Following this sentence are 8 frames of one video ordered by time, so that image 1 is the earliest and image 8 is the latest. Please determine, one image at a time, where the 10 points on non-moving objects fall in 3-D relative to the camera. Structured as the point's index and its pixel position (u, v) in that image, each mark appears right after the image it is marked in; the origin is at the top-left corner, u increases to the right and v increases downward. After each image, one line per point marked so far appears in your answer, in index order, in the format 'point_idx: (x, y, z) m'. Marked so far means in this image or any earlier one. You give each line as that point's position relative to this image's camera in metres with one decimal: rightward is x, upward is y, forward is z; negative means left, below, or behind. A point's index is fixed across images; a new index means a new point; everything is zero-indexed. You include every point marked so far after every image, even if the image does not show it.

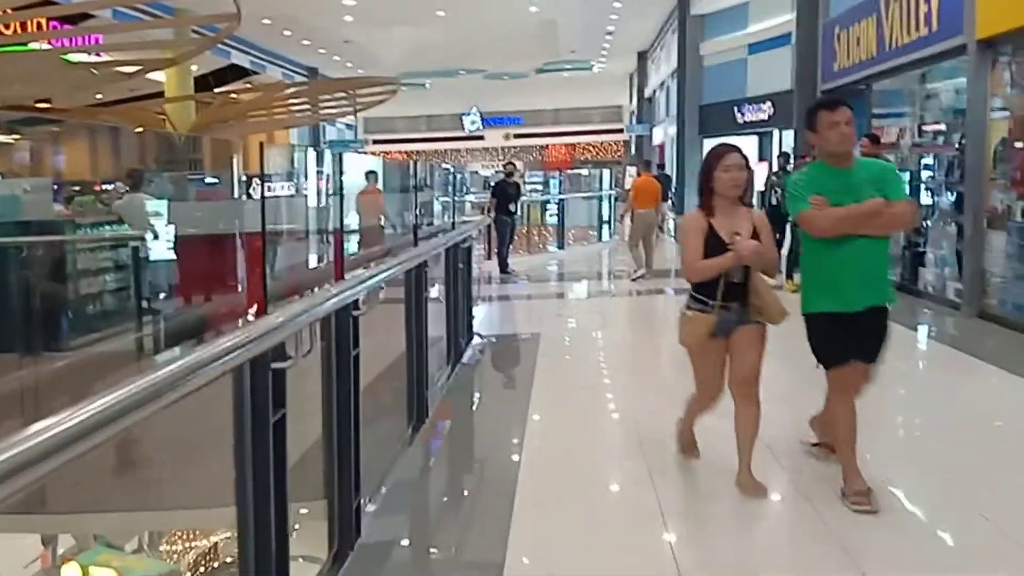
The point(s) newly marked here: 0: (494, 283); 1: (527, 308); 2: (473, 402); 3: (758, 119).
0: (-0.2, 0.0, +9.9) m
1: (+0.1, -0.2, +8.3) m
2: (-0.2, -0.6, +5.8) m
3: (+4.3, +3.0, +17.4) m
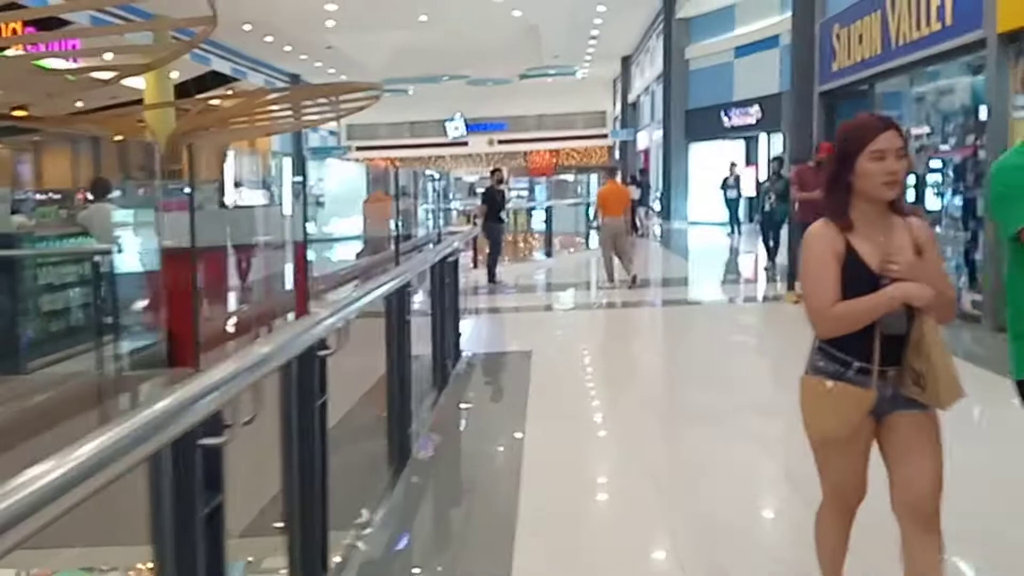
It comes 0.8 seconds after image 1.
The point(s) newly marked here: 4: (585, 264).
0: (-0.3, -0.1, +9.6) m
1: (0.0, -0.3, +7.9) m
2: (-0.3, -0.7, +5.4) m
3: (+4.0, +2.8, +17.2) m
4: (+1.0, +0.3, +13.0) m
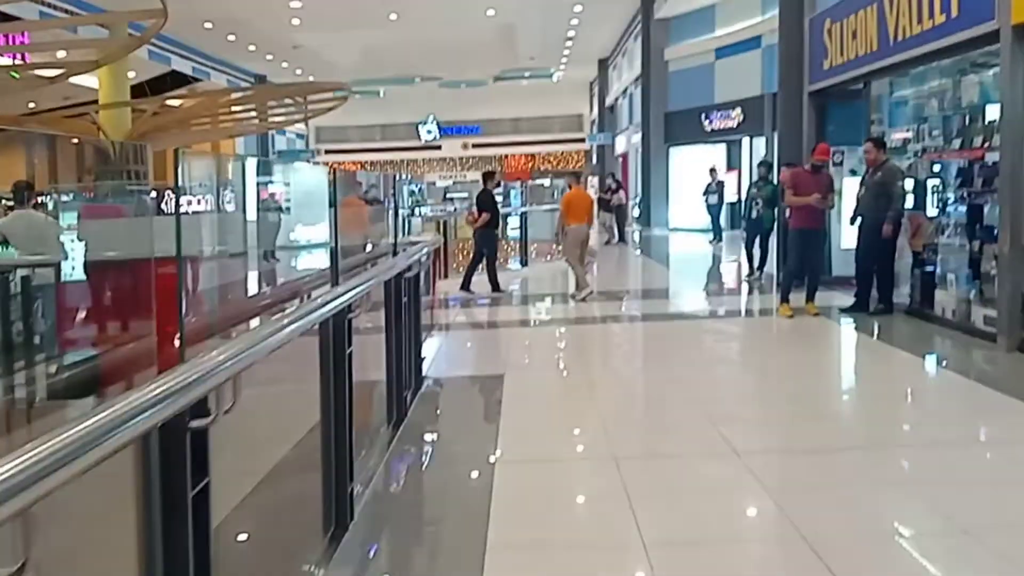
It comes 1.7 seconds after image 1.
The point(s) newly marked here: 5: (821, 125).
0: (-0.6, -0.2, +9.0) m
1: (-0.2, -0.4, +7.4) m
2: (-0.4, -0.8, +4.9) m
3: (+3.6, +2.7, +16.7) m
4: (+0.6, +0.2, +12.5) m
5: (+2.5, +1.3, +8.0) m
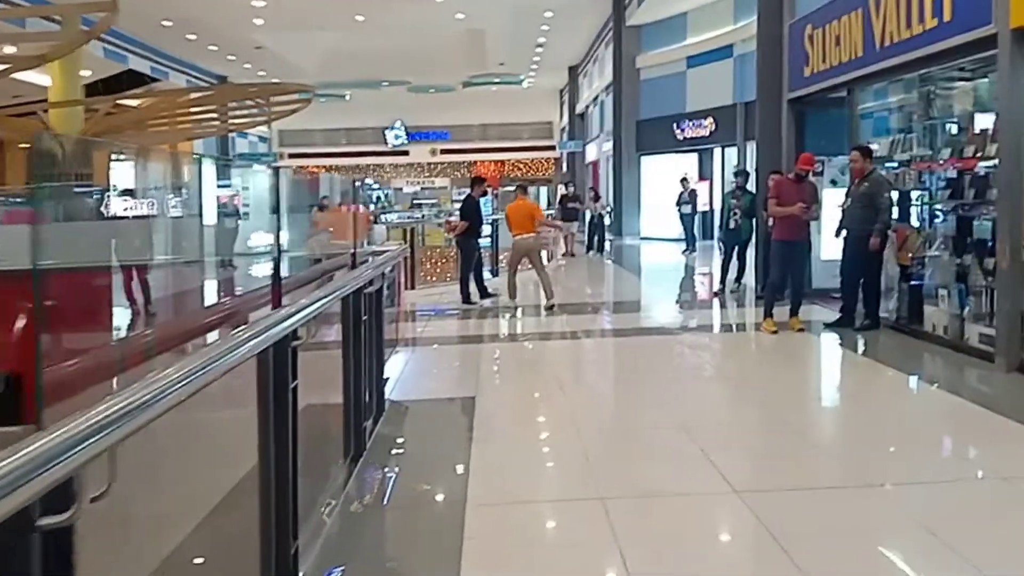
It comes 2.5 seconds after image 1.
0: (-0.9, -0.3, +8.7) m
1: (-0.4, -0.5, +7.1) m
2: (-0.6, -0.8, +4.5) m
3: (+3.1, +2.5, +16.5) m
4: (+0.2, 0.0, +12.2) m
5: (+2.2, +1.2, +7.7) m
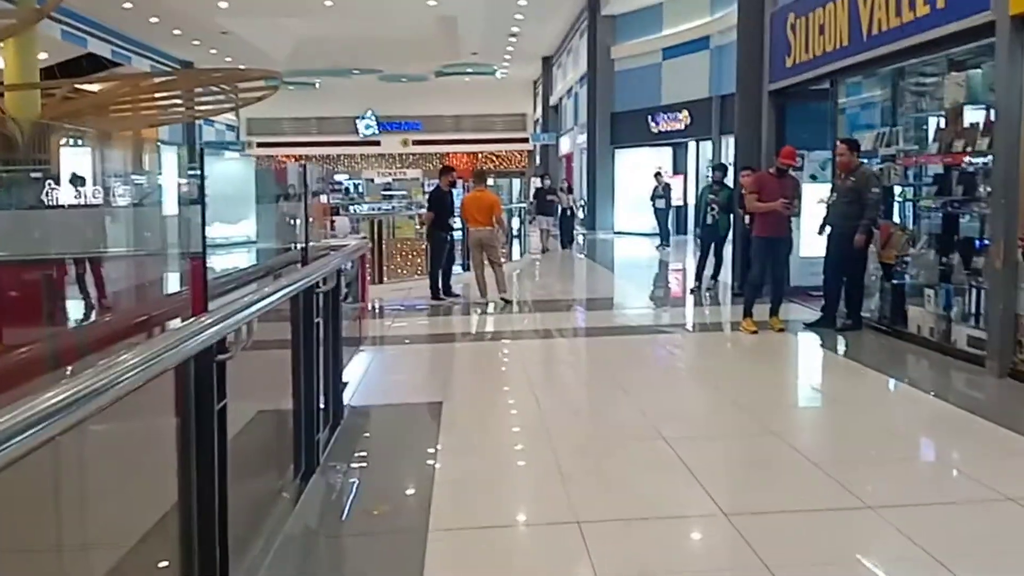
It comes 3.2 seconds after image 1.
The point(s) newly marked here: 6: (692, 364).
0: (-1.1, -0.2, +8.4) m
1: (-0.6, -0.4, +6.8) m
2: (-0.7, -0.8, +4.3) m
3: (+2.6, +2.6, +16.3) m
4: (-0.1, +0.1, +11.9) m
5: (+2.0, +1.2, +7.5) m
6: (+1.1, -0.5, +6.2) m
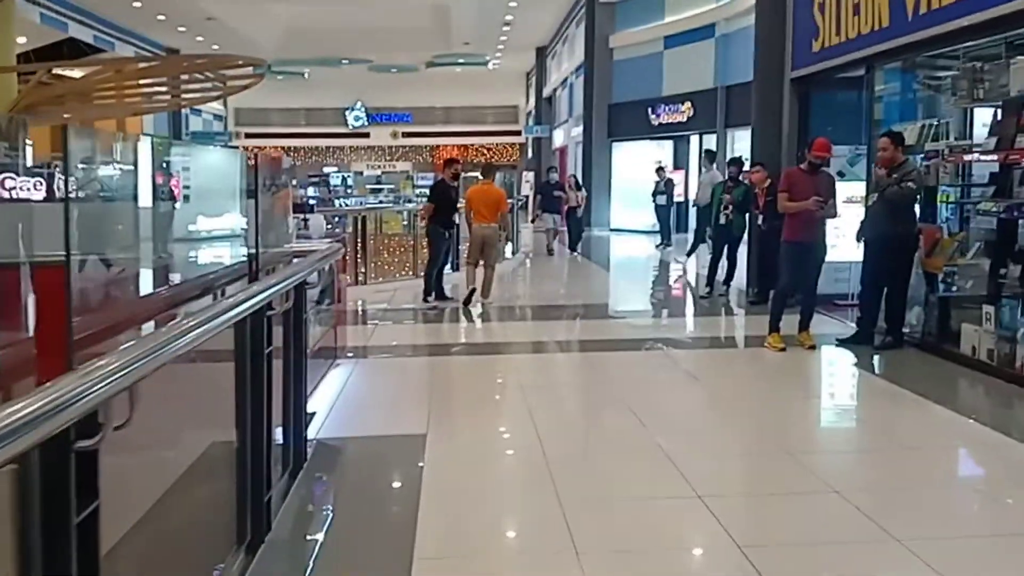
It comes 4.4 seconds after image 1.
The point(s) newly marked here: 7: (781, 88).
0: (-1.2, -0.2, +7.7) m
1: (-0.6, -0.5, +6.1) m
2: (-0.7, -0.9, +3.6) m
3: (+2.5, +2.6, +15.7) m
4: (-0.2, +0.1, +11.3) m
5: (+2.0, +1.2, +6.8) m
6: (+1.1, -0.5, +5.5) m
7: (+1.9, +1.4, +7.2) m
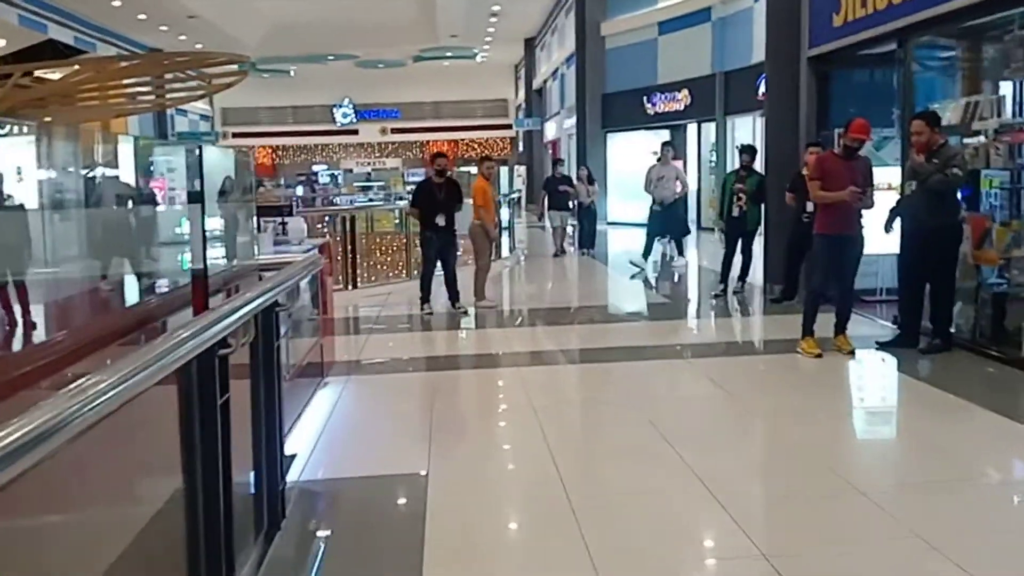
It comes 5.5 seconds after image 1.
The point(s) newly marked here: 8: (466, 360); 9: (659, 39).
0: (-1.1, -0.3, +7.2) m
1: (-0.6, -0.5, +5.6) m
2: (-0.7, -0.9, +3.1) m
3: (+2.4, +2.7, +15.2) m
4: (-0.2, +0.1, +10.8) m
5: (+2.0, +1.2, +6.4) m
6: (+1.1, -0.5, +5.1) m
7: (+1.9, +1.5, +6.7) m
8: (-0.3, -0.4, +6.1) m
9: (+2.3, +3.9, +15.6) m
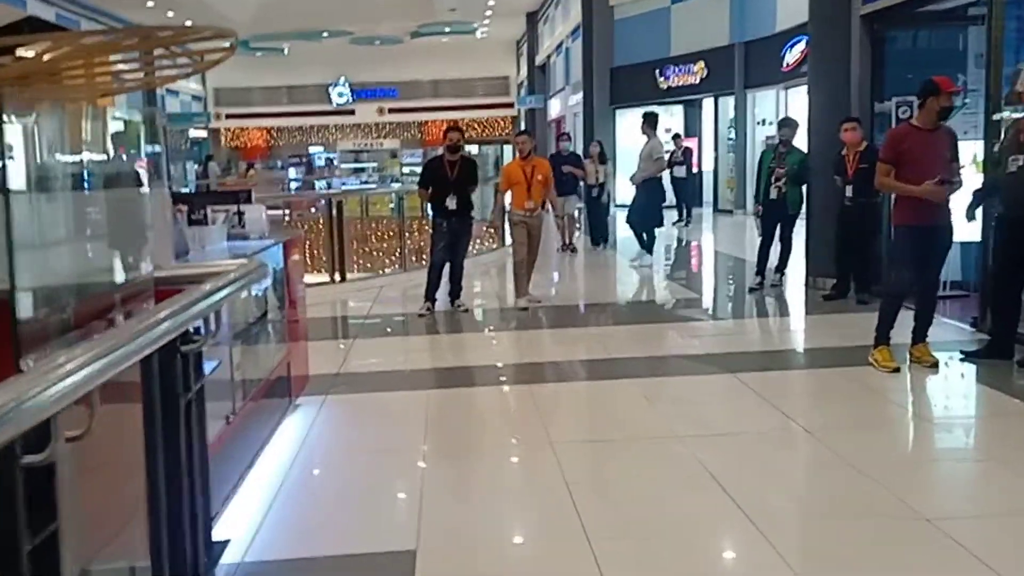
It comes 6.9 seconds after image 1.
0: (-1.1, -0.3, +6.4) m
1: (-0.6, -0.5, +4.8) m
2: (-0.6, -1.0, +2.3) m
3: (+2.4, +2.9, +14.3) m
4: (-0.2, +0.2, +9.9) m
5: (+2.0, +1.2, +5.5) m
6: (+1.2, -0.5, +4.2) m
7: (+1.9, +1.5, +5.9) m
8: (-0.3, -0.4, +5.3) m
9: (+2.3, +4.1, +14.7) m
